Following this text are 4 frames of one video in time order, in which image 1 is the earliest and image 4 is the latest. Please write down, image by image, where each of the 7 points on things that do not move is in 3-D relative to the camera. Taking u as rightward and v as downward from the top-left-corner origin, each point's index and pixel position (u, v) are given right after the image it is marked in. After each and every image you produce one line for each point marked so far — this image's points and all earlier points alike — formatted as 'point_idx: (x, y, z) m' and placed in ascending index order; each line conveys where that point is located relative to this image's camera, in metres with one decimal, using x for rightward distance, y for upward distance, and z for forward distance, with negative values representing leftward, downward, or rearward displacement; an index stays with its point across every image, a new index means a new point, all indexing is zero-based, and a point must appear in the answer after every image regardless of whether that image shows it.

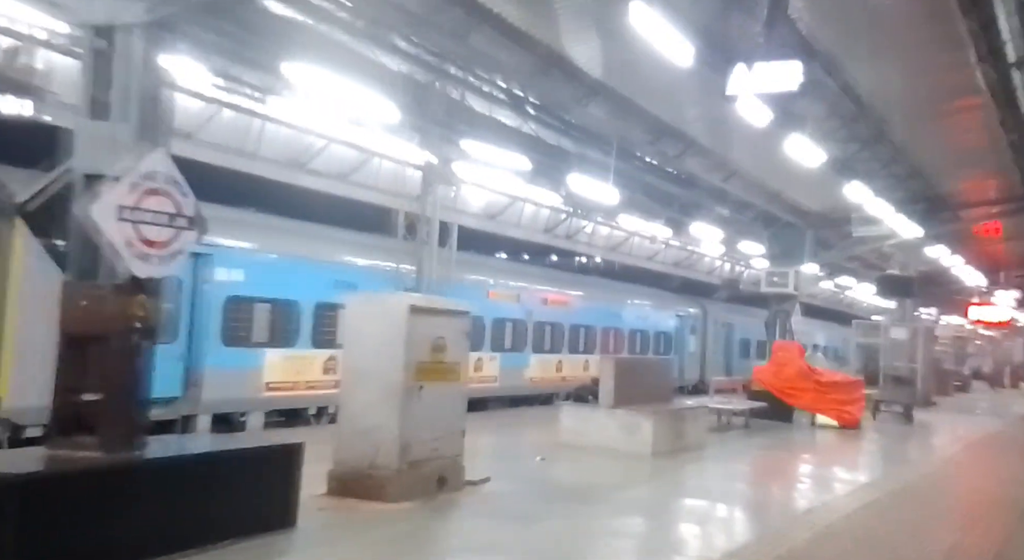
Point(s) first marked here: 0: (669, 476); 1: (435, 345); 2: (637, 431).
0: (+1.9, -2.5, +11.6) m
1: (-0.8, -0.6, +8.3) m
2: (+1.7, -2.1, +12.8) m
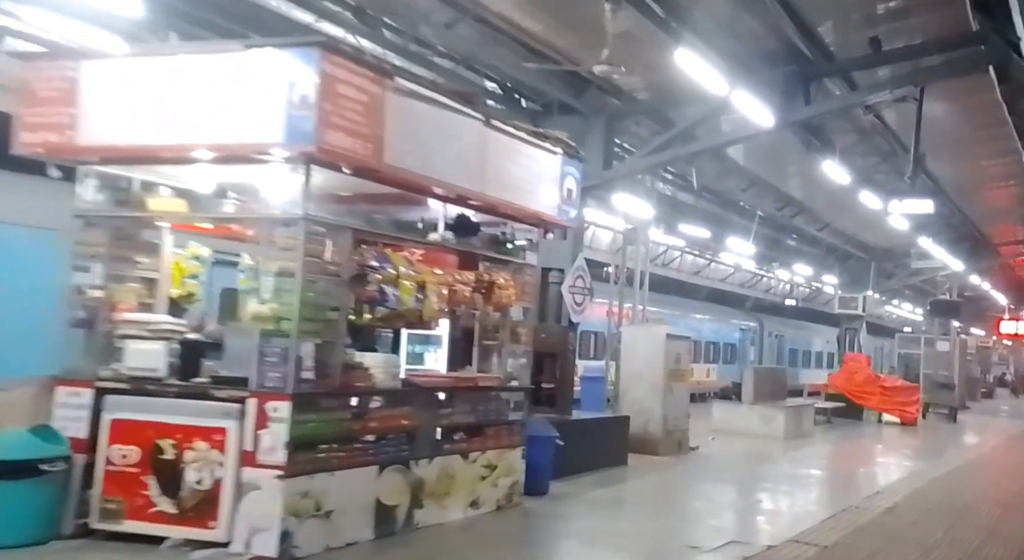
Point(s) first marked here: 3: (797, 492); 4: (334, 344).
0: (+5.2, -3.1, +16.8) m
1: (+2.4, -1.1, +13.6) m
2: (+5.1, -2.7, +18.0) m
3: (+3.6, -2.7, +11.6) m
4: (-1.2, -0.4, +6.2) m
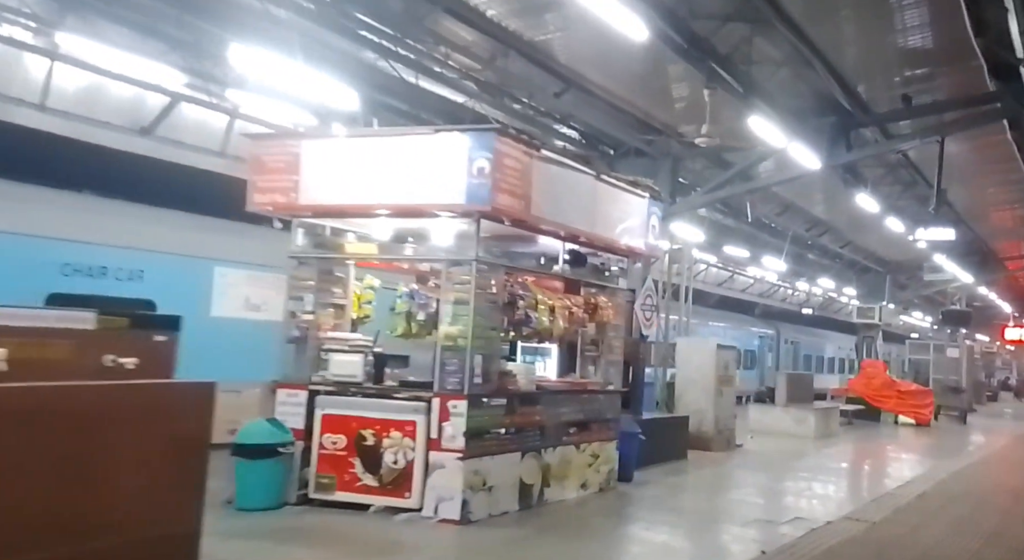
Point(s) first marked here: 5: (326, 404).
0: (+6.3, -3.4, +18.5) m
1: (+3.6, -1.4, +15.3) m
2: (+6.2, -3.0, +19.7) m
3: (+4.7, -2.9, +13.4) m
4: (-0.2, -0.7, +8.0) m
5: (-1.6, -1.1, +7.9) m
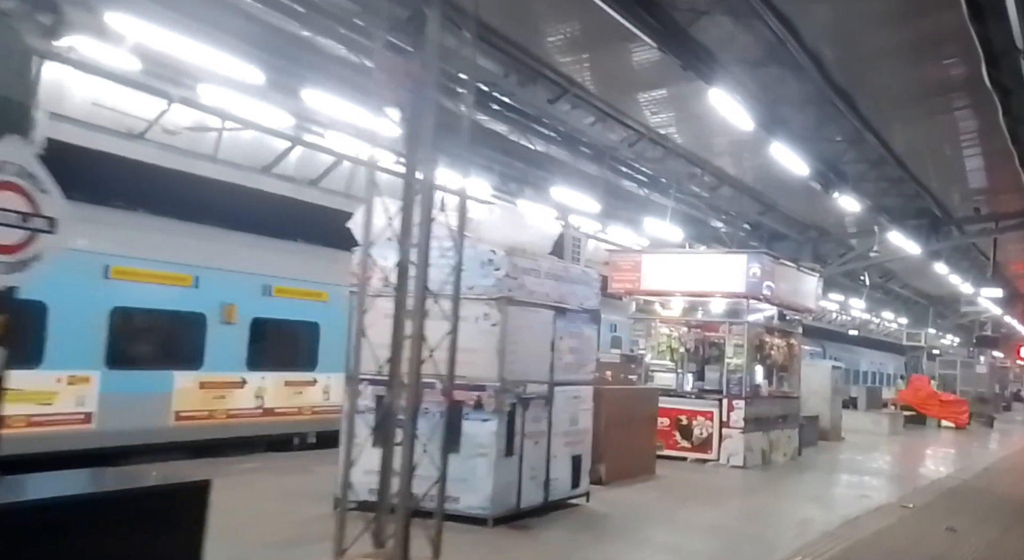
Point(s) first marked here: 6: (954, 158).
0: (+10.4, -4.4, +24.4) m
1: (+7.5, -2.3, +21.3) m
2: (+10.3, -4.0, +25.6) m
3: (+8.6, -3.8, +19.3) m
4: (+3.6, -1.5, +14.1) m
5: (+2.2, -1.9, +14.0) m
6: (+6.3, +1.8, +13.0) m
